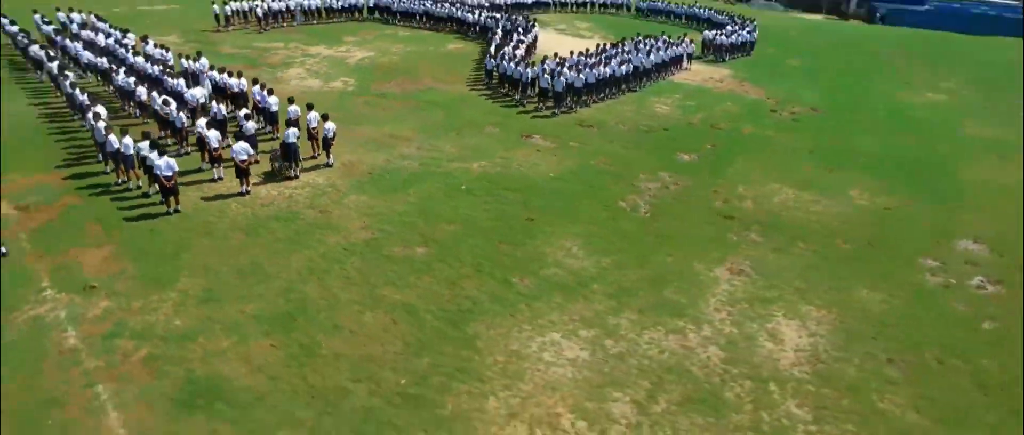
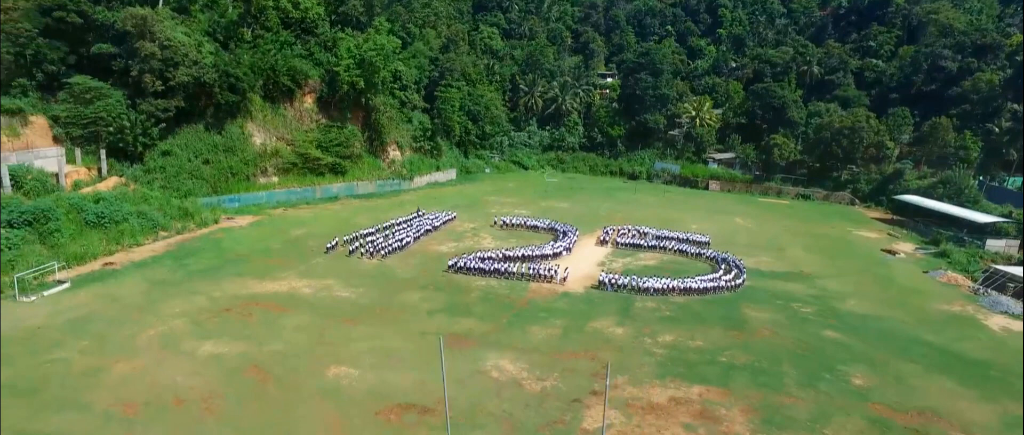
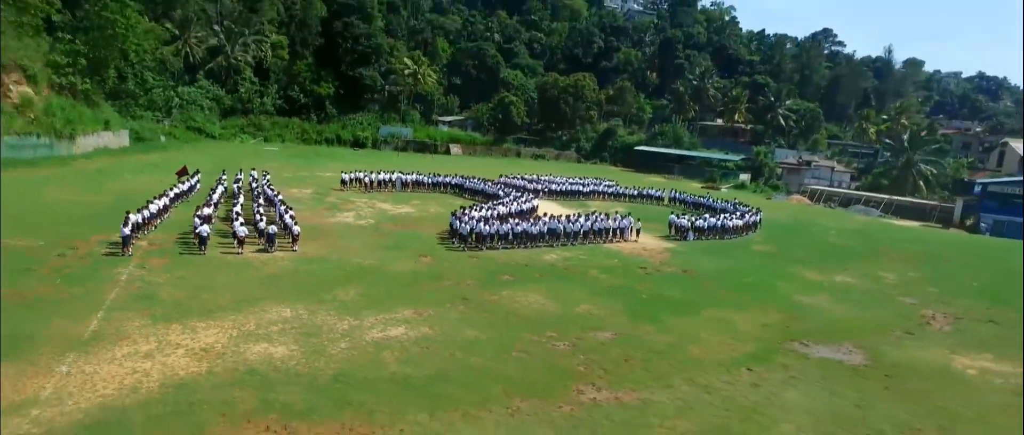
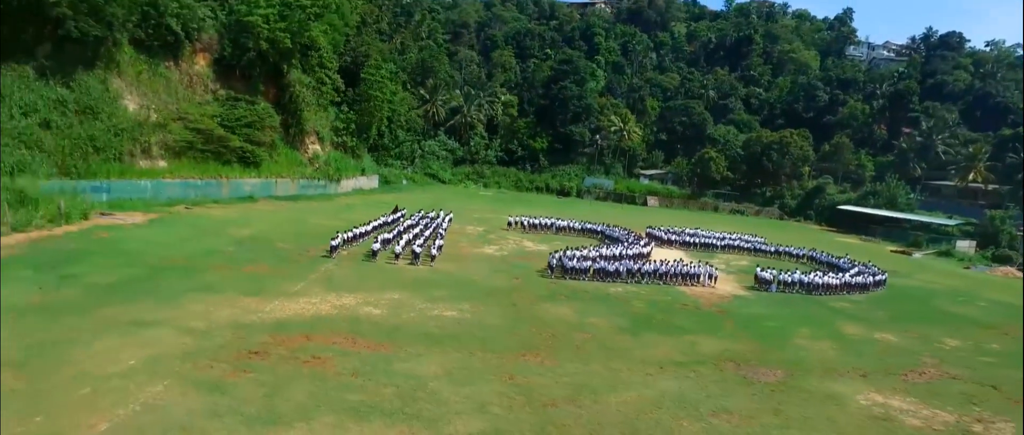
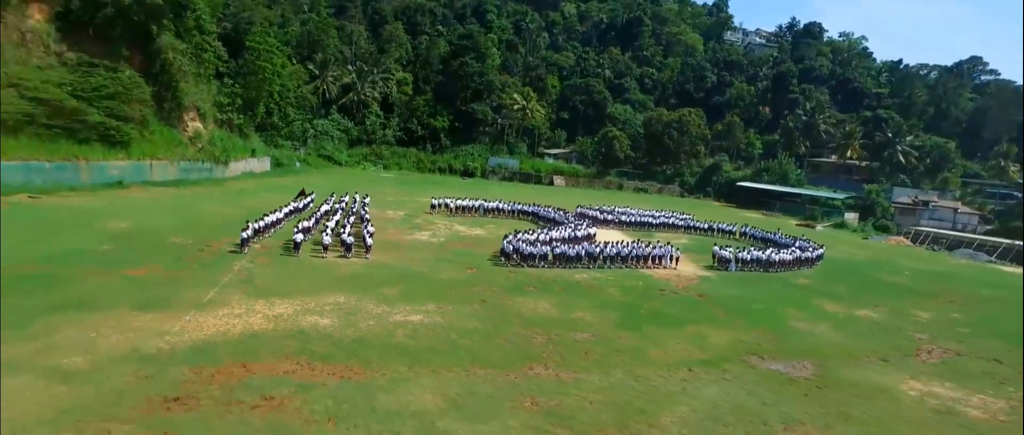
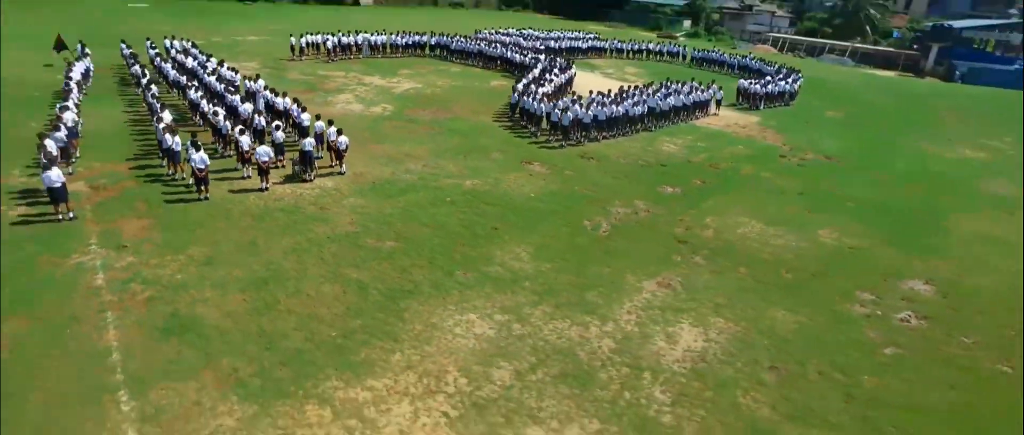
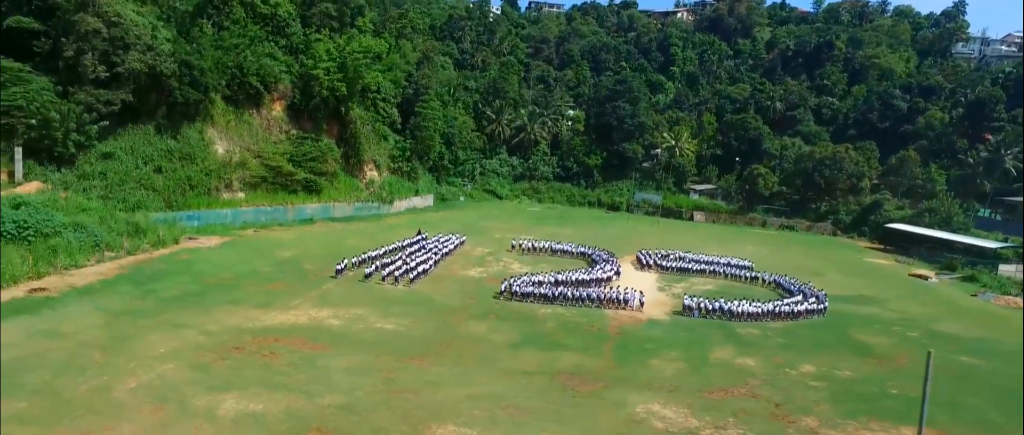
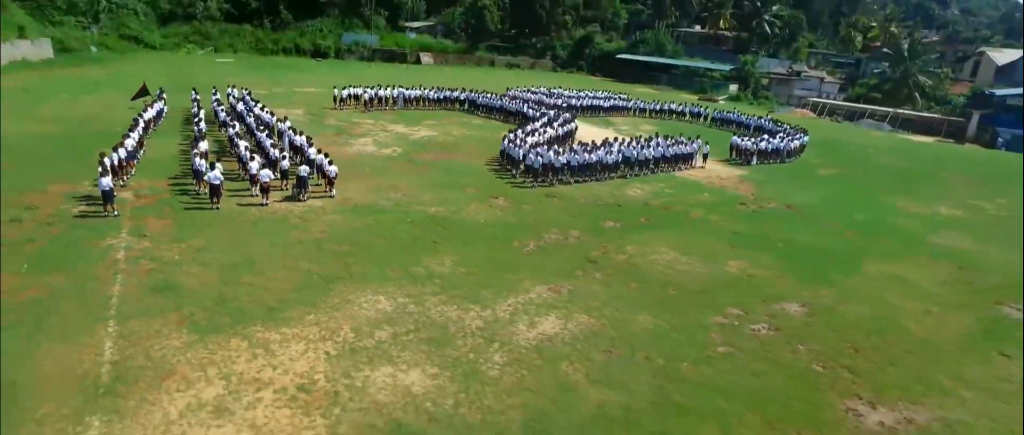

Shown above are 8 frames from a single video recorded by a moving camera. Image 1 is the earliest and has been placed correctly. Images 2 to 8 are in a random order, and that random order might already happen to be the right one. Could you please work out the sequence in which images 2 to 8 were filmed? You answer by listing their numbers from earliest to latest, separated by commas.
6, 8, 3, 5, 4, 7, 2
